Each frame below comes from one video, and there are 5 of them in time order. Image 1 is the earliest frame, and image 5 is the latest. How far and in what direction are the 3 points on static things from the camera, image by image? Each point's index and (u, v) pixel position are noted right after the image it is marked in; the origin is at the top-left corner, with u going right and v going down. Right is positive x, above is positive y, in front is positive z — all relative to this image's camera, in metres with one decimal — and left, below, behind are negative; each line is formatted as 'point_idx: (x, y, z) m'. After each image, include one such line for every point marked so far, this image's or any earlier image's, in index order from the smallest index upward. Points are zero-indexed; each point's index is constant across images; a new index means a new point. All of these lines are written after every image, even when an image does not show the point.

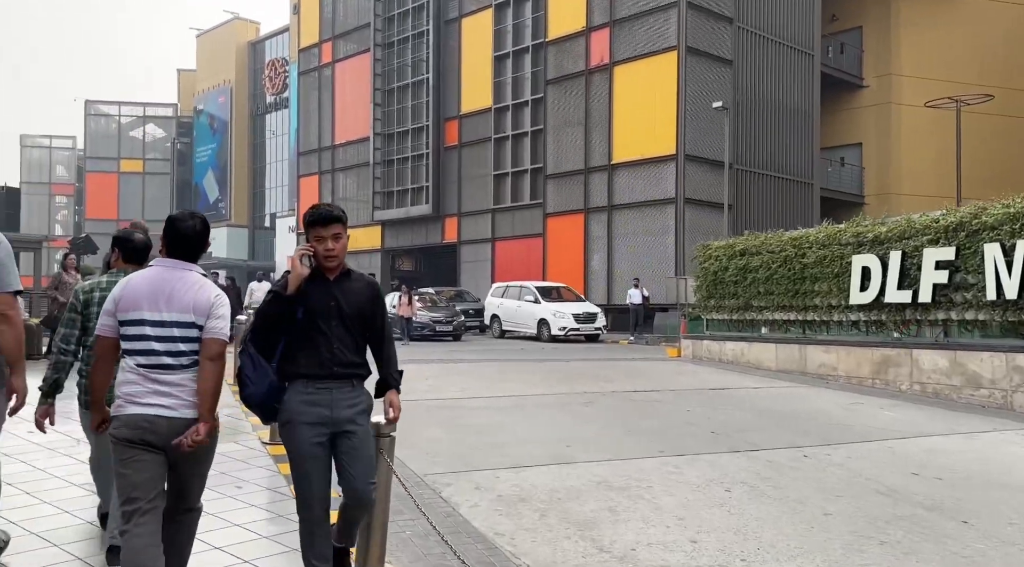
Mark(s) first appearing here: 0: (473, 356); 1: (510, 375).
0: (-0.6, -1.2, +14.7) m
1: (0.0, -1.1, +10.6) m
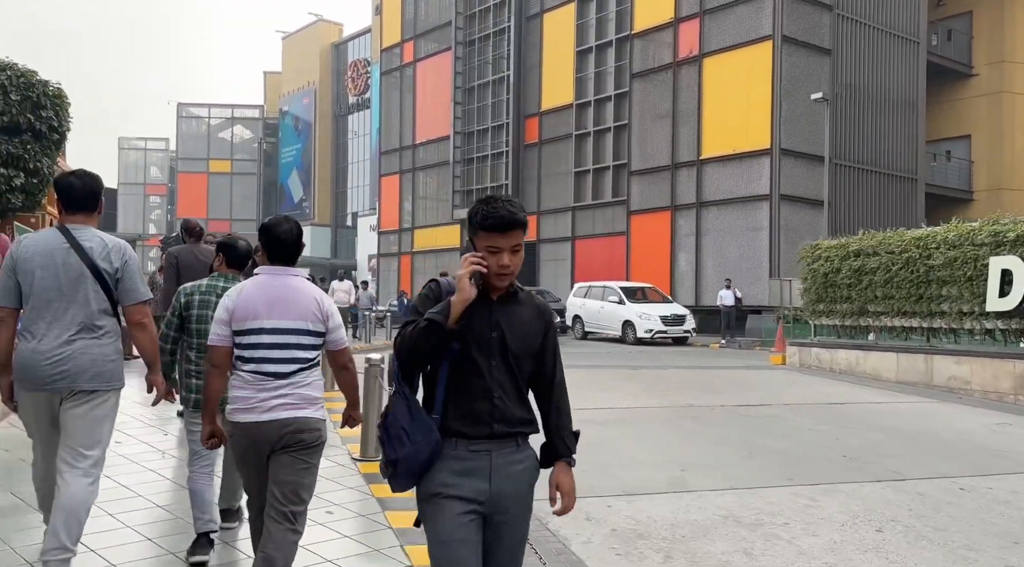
0: (+0.8, -1.2, +14.1) m
1: (+1.1, -1.1, +9.9) m
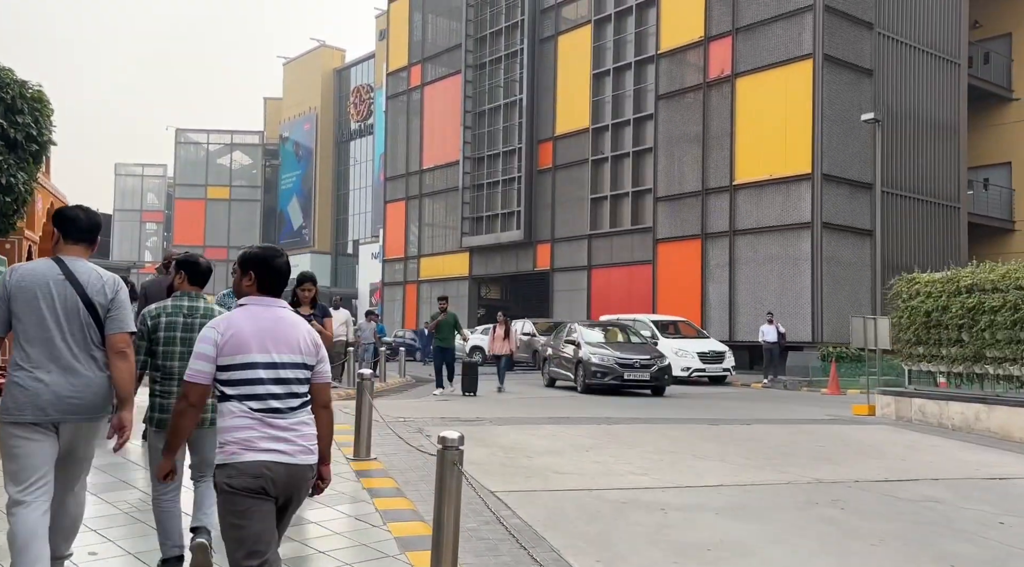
0: (+1.4, -1.8, +12.4) m
1: (+1.7, -1.5, +8.3) m
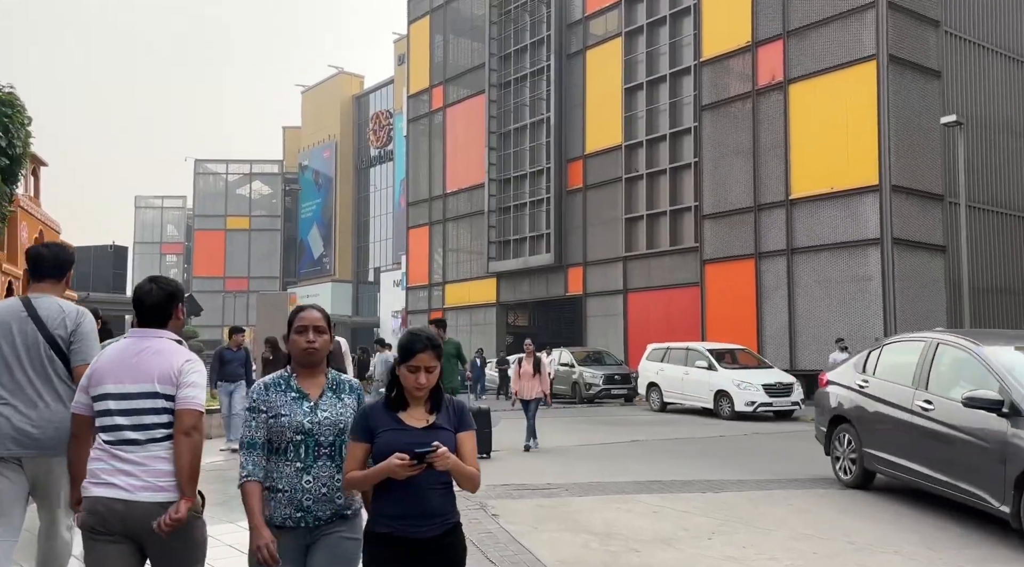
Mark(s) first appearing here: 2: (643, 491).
0: (+2.2, -2.1, +10.5) m
1: (+2.4, -1.7, +6.3) m
2: (+1.1, -1.8, +7.5) m
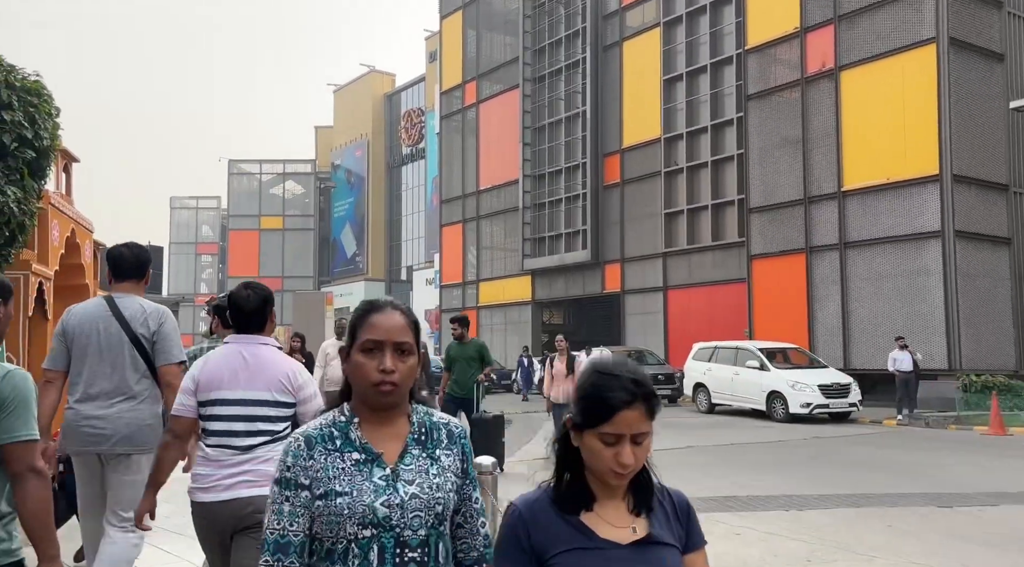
0: (+2.7, -2.0, +9.7) m
1: (+2.8, -1.7, +5.5) m
2: (+1.6, -1.7, +6.7) m
